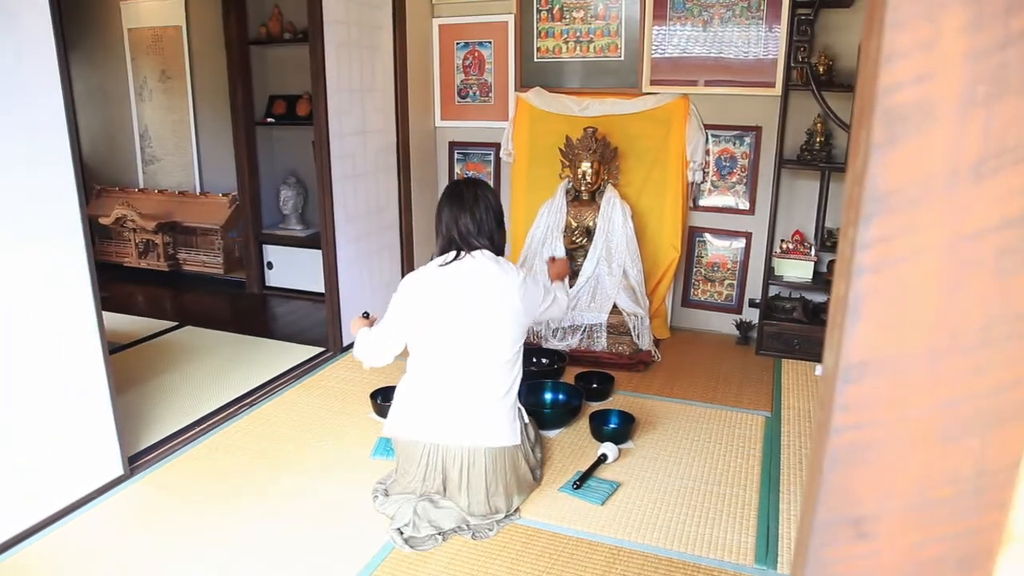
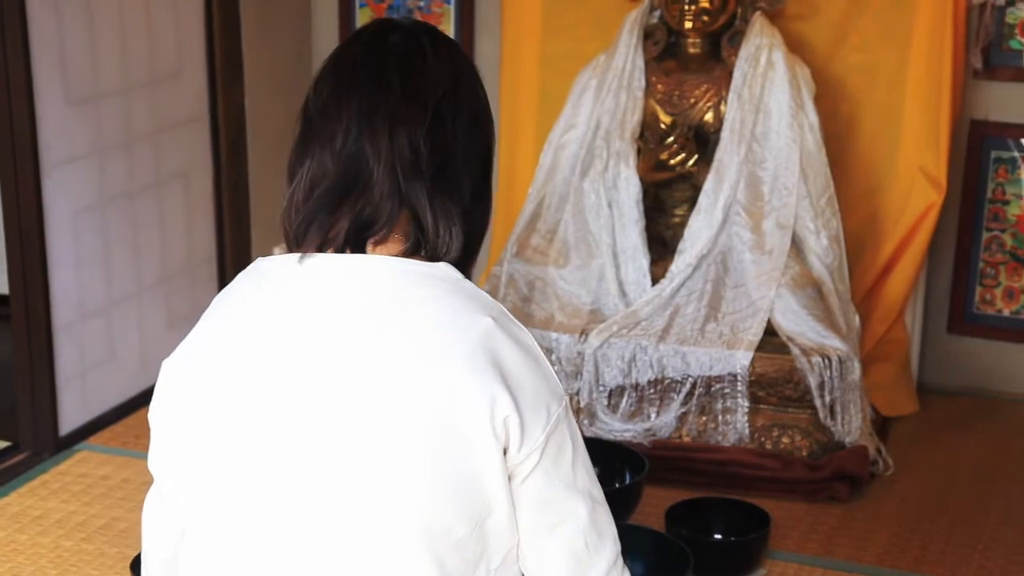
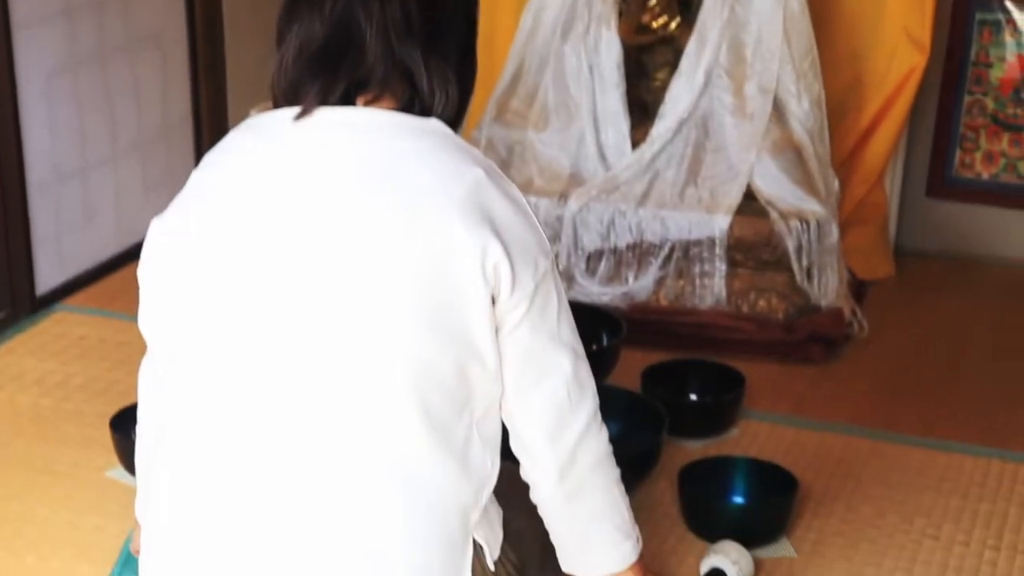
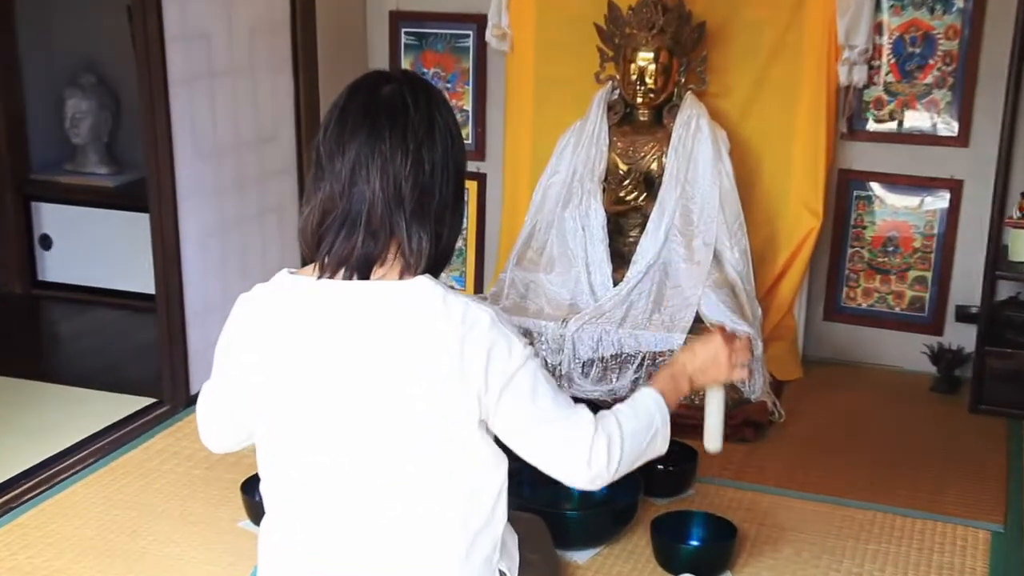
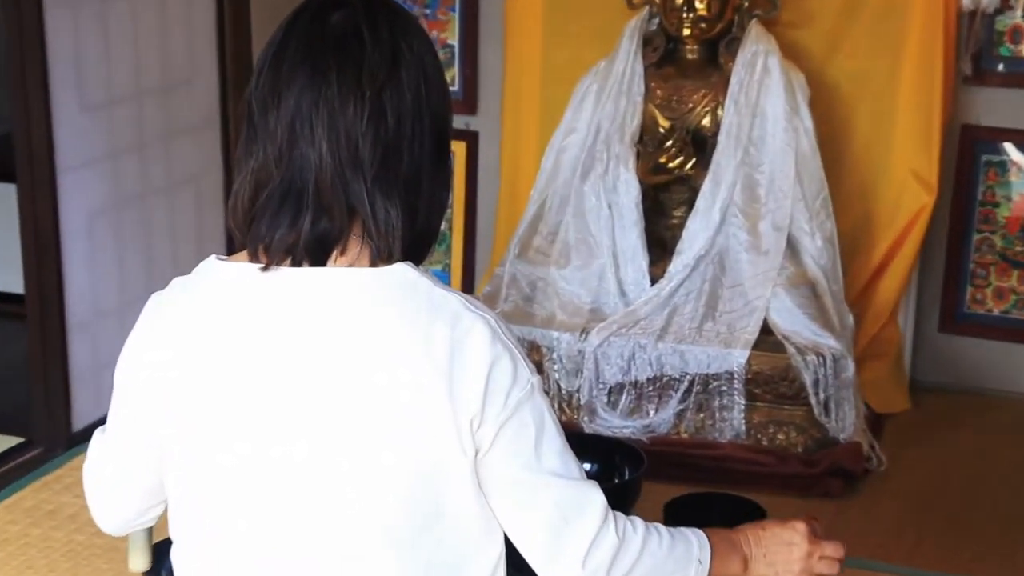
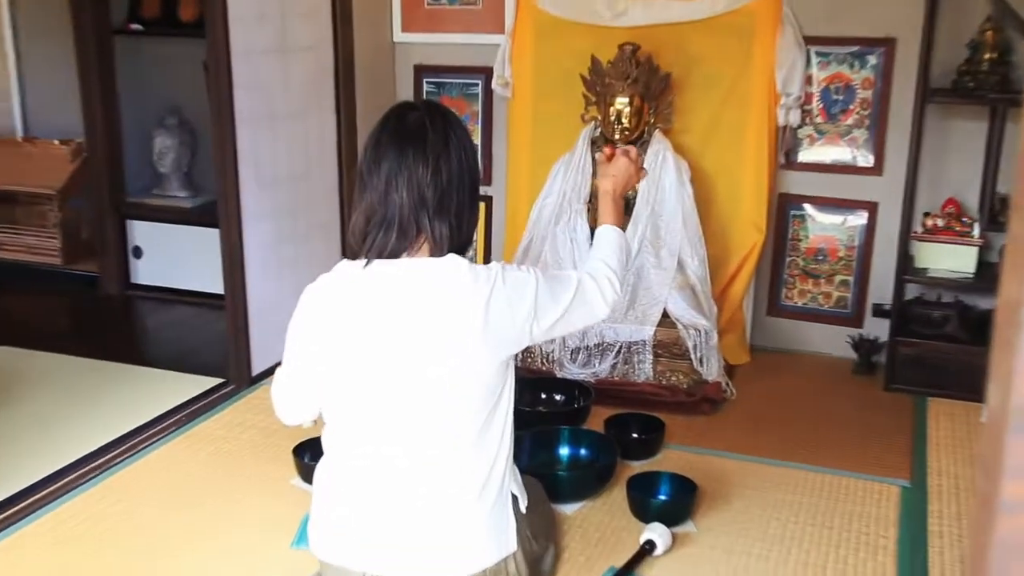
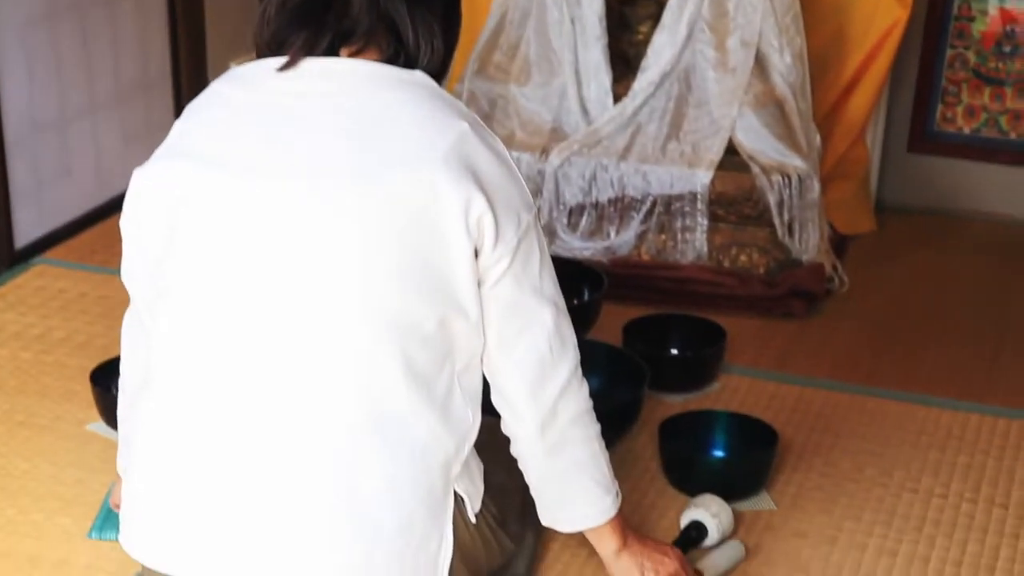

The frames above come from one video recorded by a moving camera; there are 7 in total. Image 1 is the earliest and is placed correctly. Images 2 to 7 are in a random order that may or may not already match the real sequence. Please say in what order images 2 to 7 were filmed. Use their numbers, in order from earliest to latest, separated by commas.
6, 4, 5, 2, 3, 7
